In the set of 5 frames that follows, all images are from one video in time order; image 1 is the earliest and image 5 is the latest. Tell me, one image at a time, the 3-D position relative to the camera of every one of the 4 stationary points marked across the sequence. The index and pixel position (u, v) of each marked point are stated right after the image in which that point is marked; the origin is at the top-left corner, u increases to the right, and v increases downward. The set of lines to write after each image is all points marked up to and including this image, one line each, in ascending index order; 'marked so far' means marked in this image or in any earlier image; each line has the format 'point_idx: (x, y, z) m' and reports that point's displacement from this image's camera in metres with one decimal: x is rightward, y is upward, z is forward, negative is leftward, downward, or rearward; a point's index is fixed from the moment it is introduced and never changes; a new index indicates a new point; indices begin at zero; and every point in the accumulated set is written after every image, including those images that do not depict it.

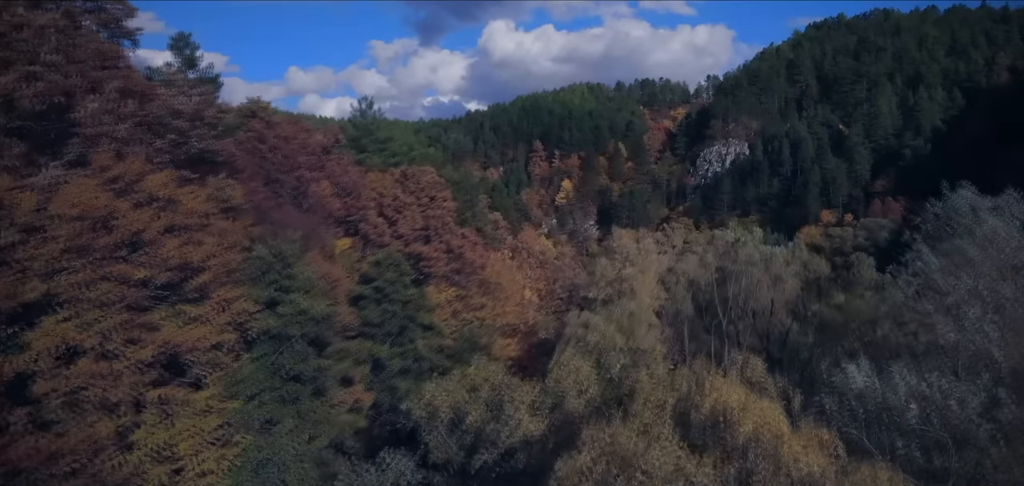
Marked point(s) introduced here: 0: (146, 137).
0: (-6.8, +2.0, +12.5) m
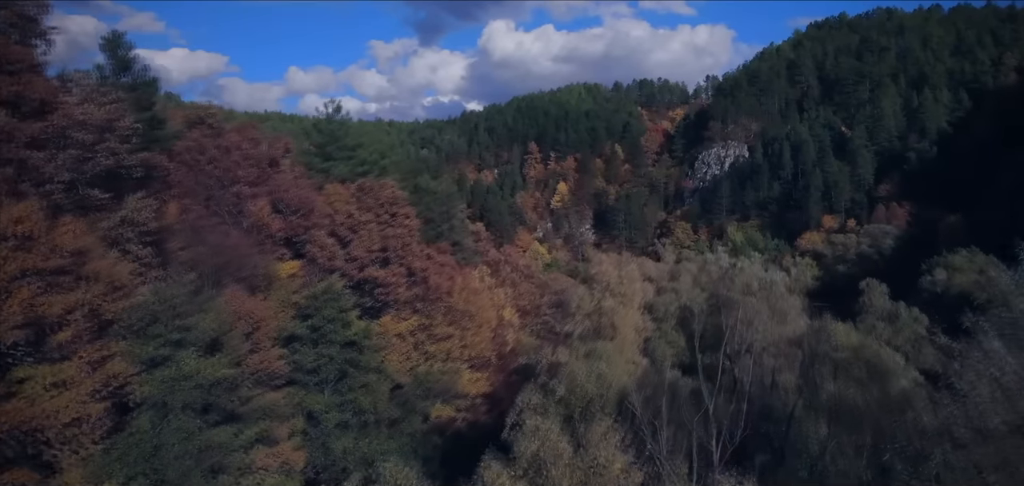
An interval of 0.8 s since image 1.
0: (-7.6, +1.4, +10.7) m
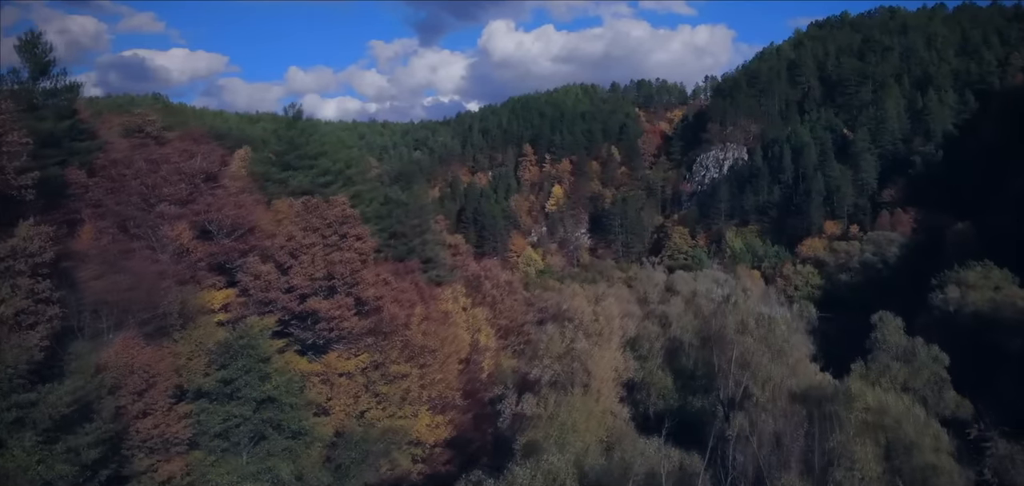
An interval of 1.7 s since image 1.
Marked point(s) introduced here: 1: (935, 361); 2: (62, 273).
0: (-8.3, +0.9, +8.8) m
1: (+8.4, -2.4, +13.5) m
2: (-7.5, -0.5, +11.2) m
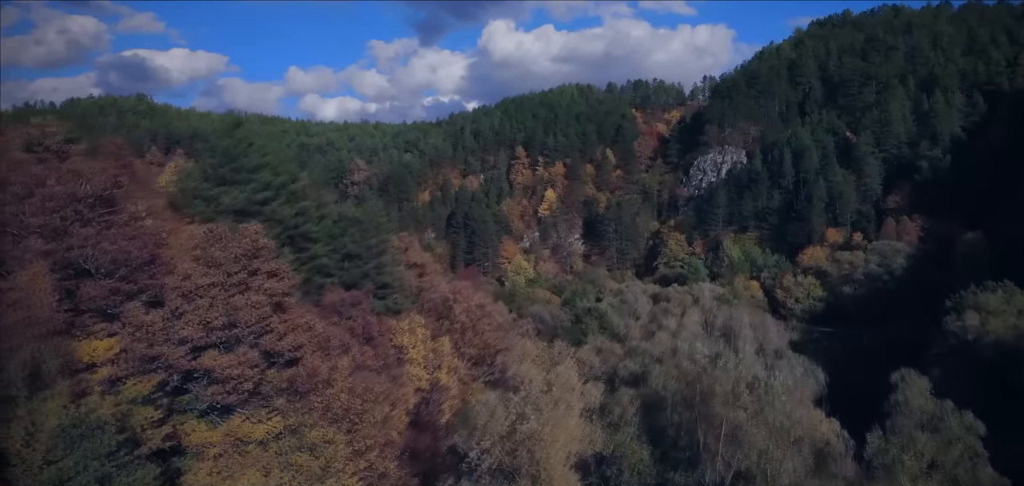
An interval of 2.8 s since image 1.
0: (-9.2, +0.2, +6.5) m
1: (+7.5, -3.1, +11.1) m
2: (-8.4, -1.2, +8.8) m
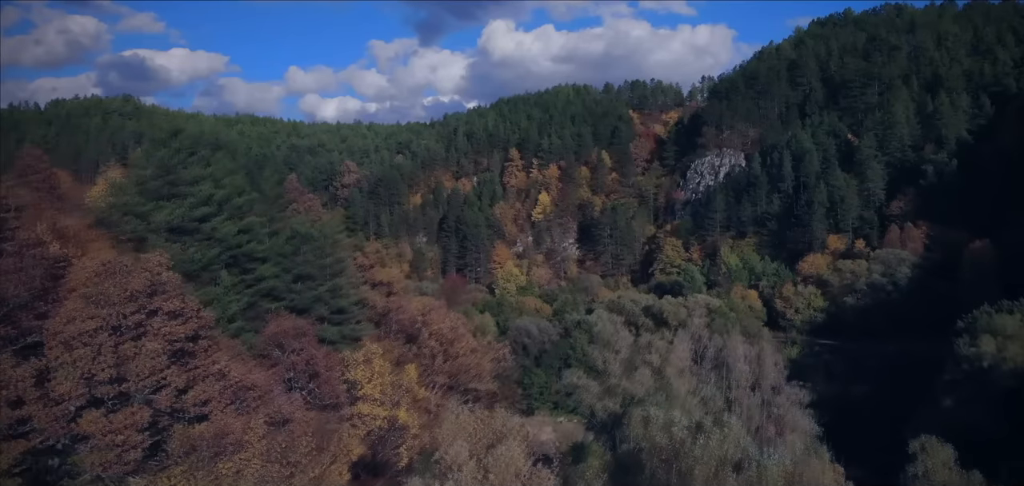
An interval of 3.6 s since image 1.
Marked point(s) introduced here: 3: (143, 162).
0: (-10.0, -0.3, +4.6) m
1: (+6.7, -3.6, +9.3) m
2: (-9.2, -1.7, +6.9) m
3: (-8.7, +1.8, +16.1) m
